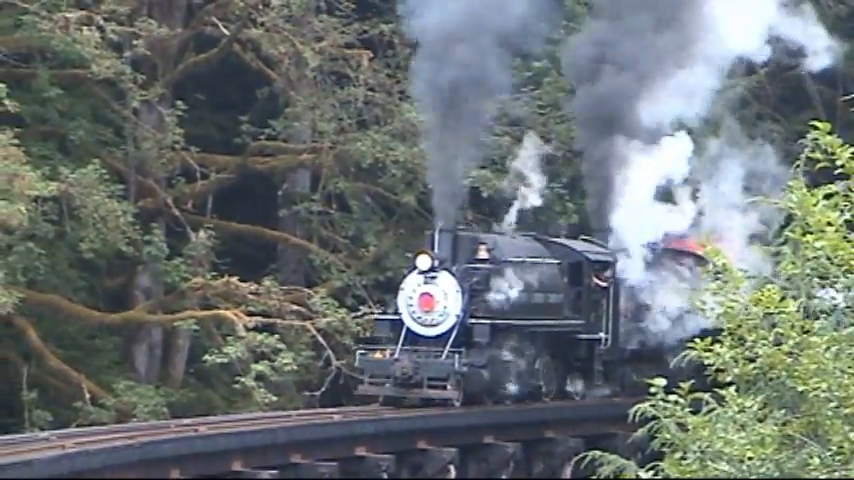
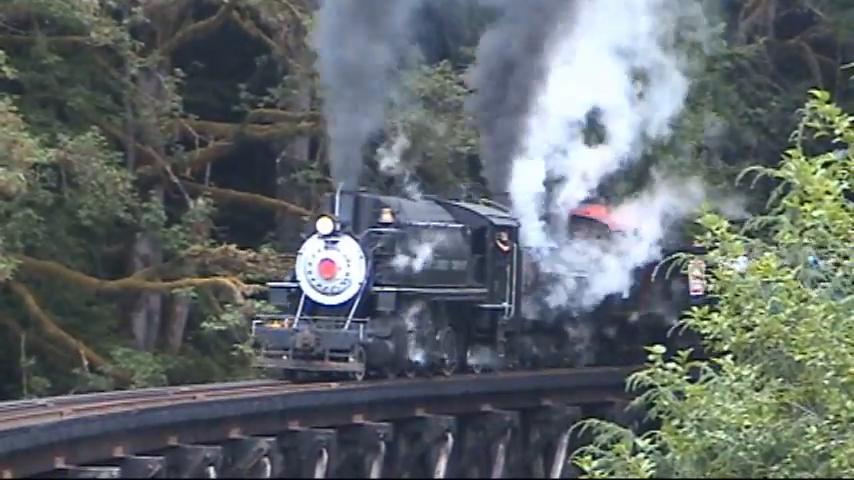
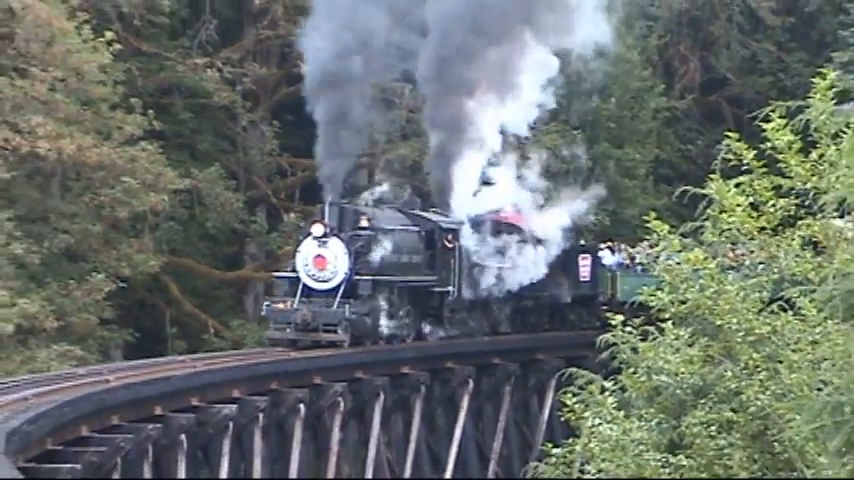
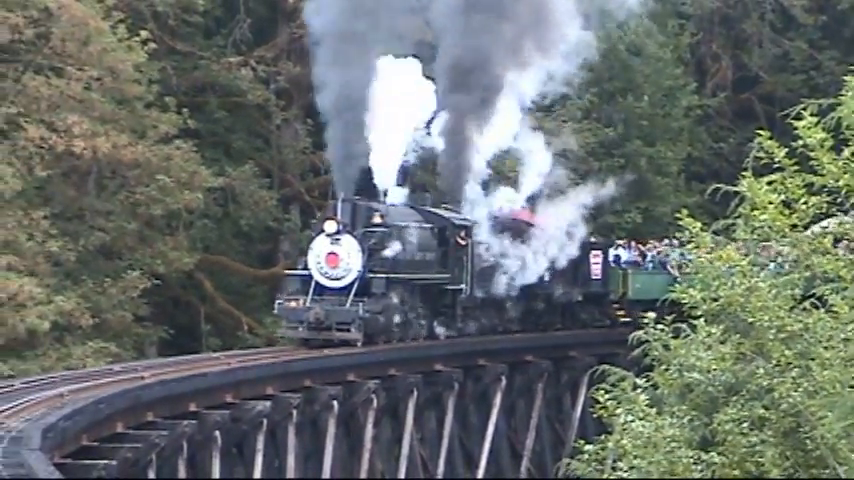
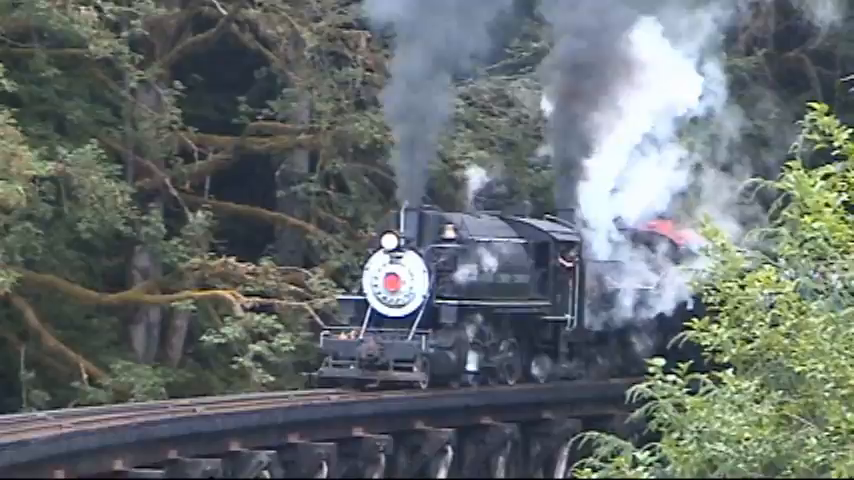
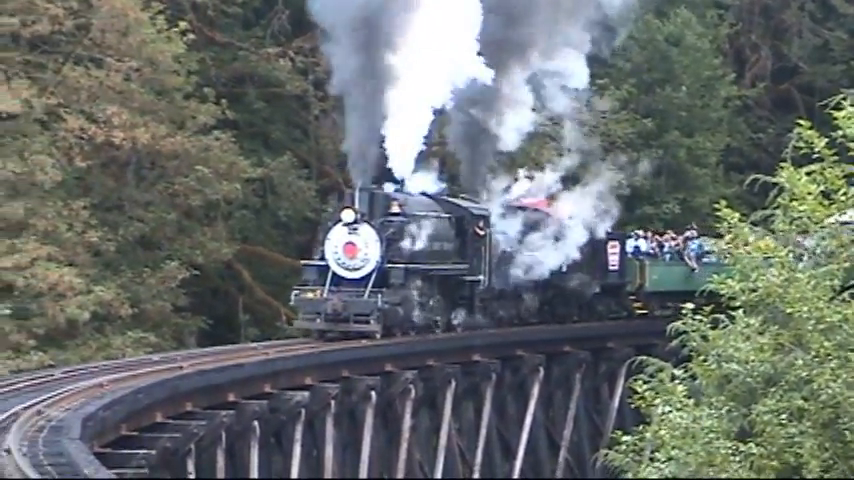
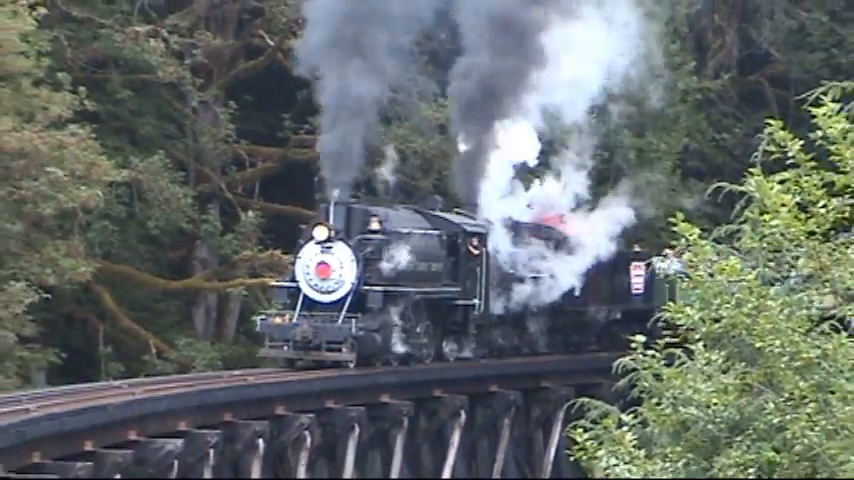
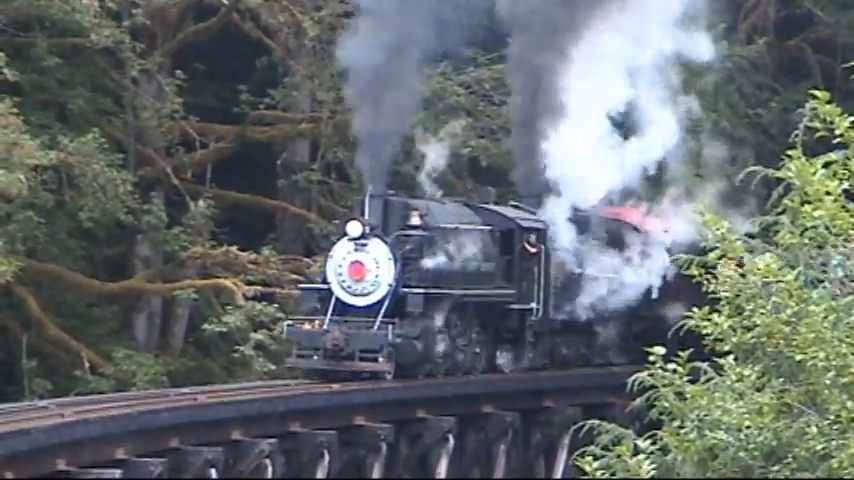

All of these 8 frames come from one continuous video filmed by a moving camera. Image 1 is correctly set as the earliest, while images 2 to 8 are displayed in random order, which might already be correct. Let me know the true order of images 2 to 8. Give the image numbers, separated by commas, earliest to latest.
5, 8, 2, 7, 3, 4, 6
